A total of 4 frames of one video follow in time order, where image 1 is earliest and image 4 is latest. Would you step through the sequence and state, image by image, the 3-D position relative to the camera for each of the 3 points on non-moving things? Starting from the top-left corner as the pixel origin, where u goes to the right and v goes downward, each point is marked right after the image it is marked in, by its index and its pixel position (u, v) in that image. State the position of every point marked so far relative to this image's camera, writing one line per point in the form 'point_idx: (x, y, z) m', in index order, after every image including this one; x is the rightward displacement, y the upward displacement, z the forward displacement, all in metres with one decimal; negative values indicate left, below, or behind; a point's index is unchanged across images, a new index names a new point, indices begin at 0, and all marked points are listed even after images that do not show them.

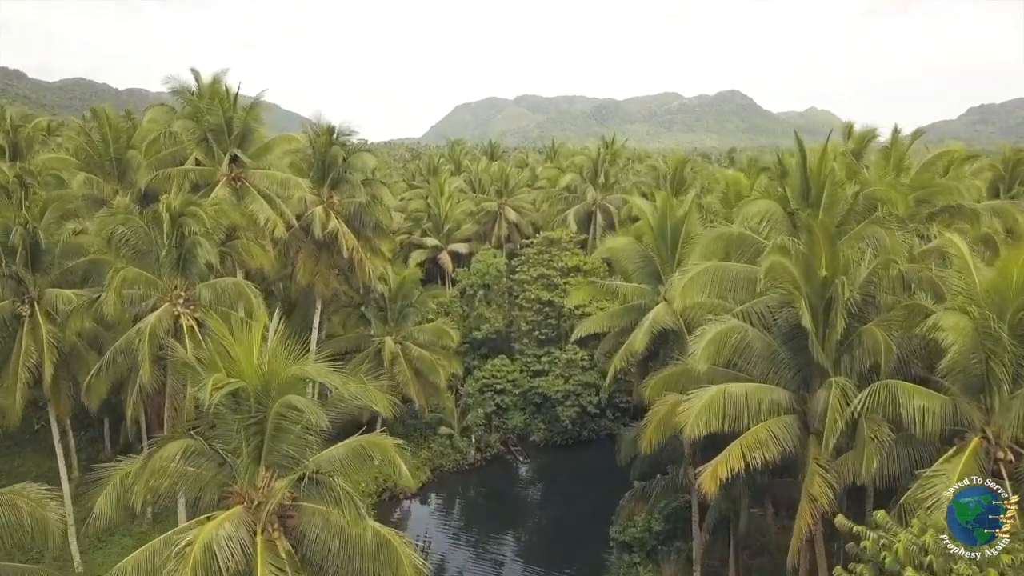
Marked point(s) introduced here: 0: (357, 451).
0: (-2.4, -2.5, +10.3) m
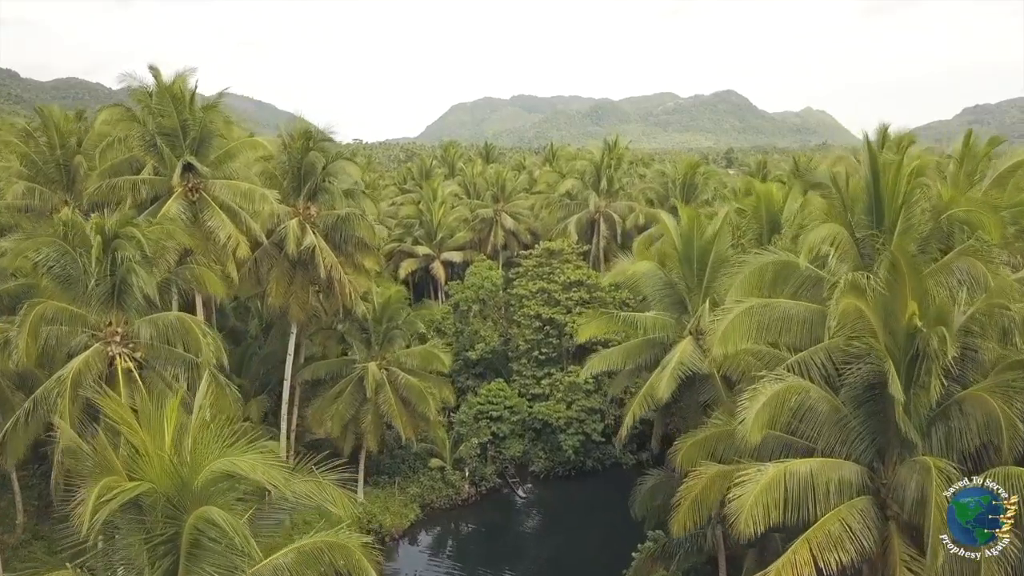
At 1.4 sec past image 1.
0: (-2.4, -3.3, +7.7) m
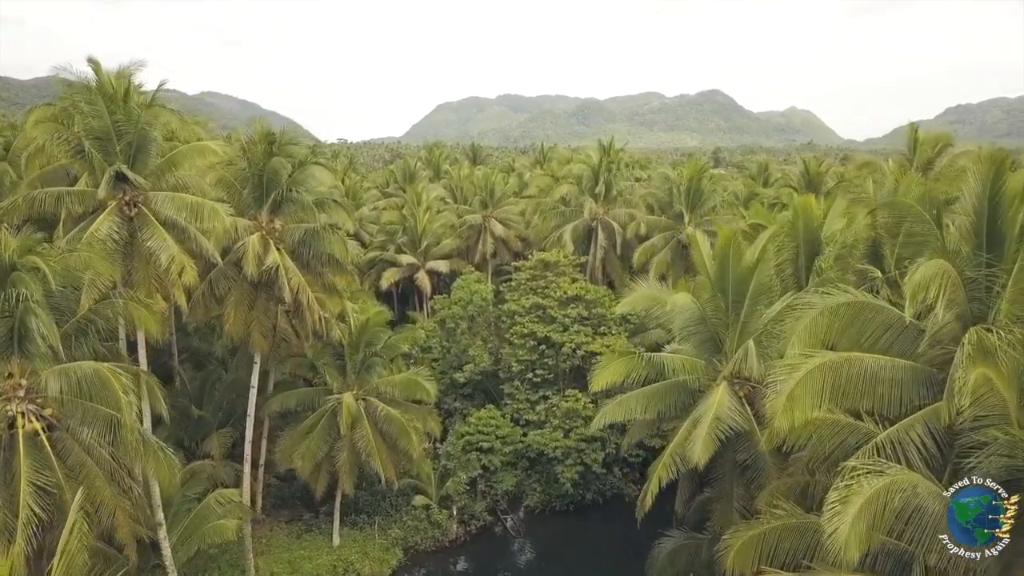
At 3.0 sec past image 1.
0: (-2.3, -3.9, +5.2) m
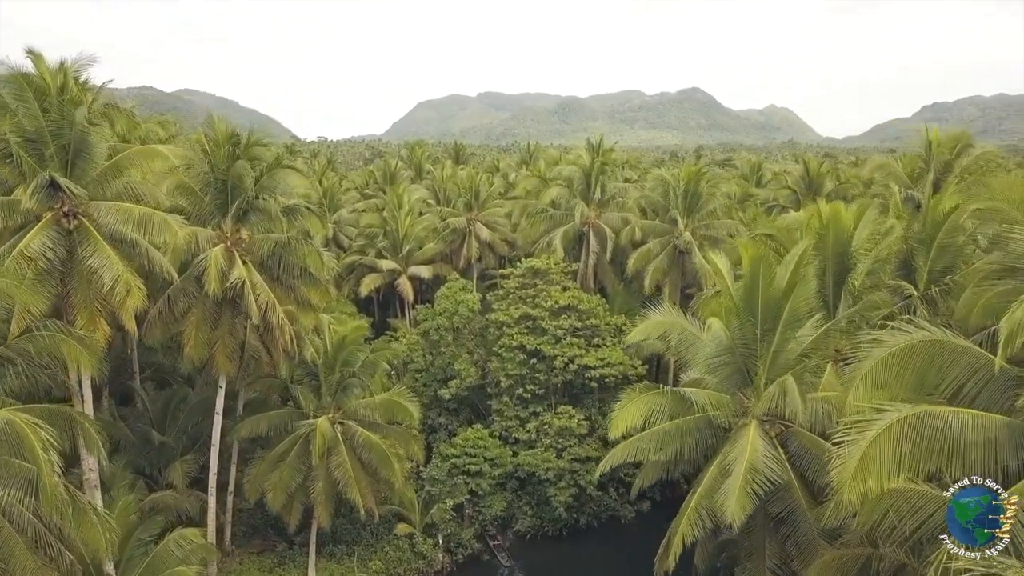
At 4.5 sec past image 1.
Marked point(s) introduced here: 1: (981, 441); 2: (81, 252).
0: (-2.1, -4.4, +3.5) m
1: (+4.7, -1.5, +6.7) m
2: (-8.4, +0.7, +12.9) m
